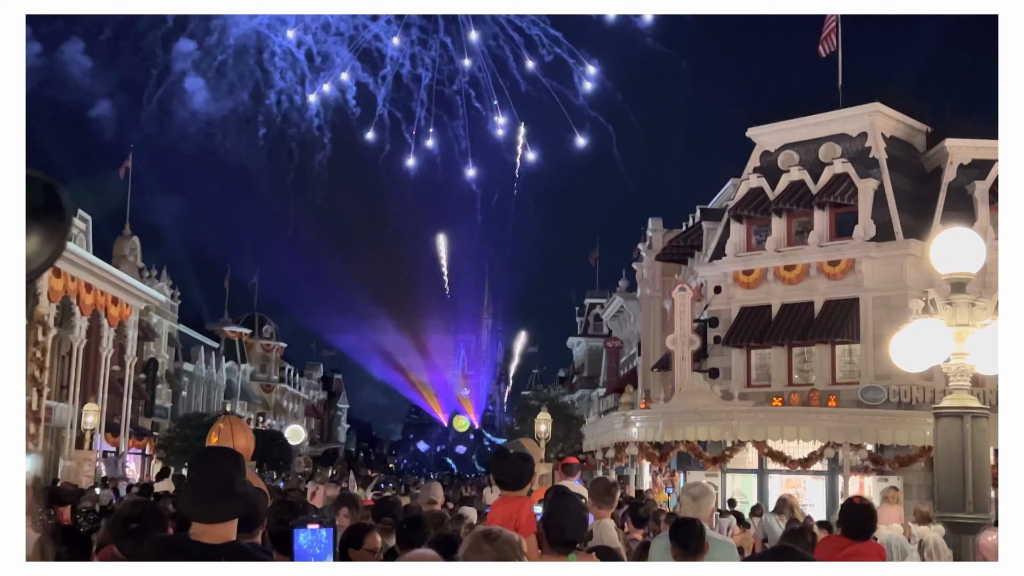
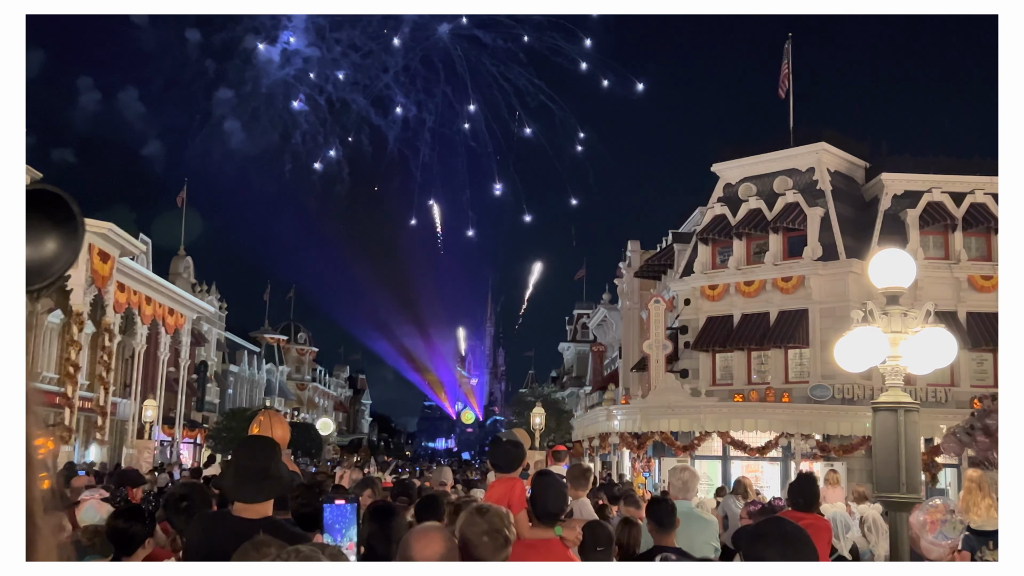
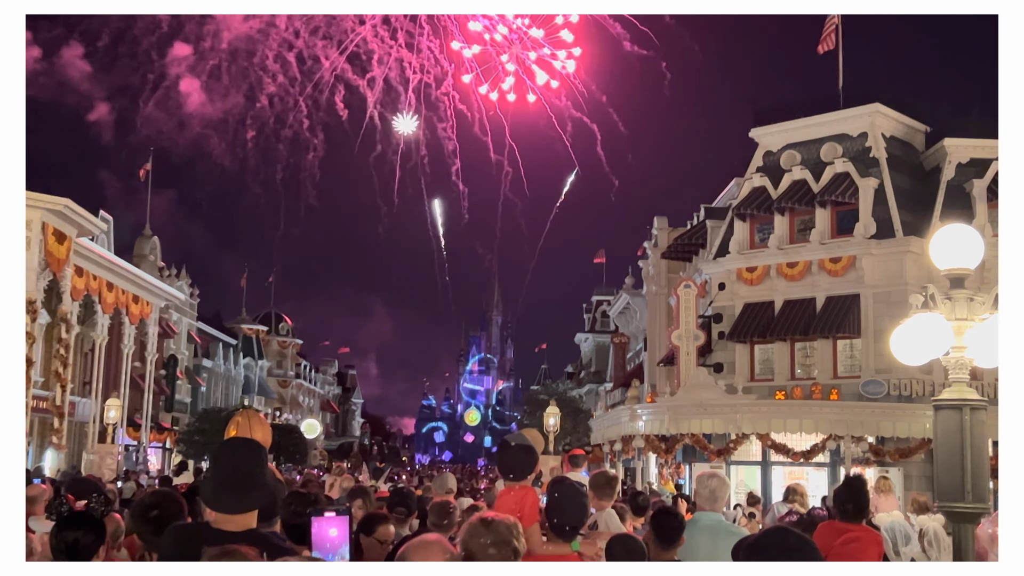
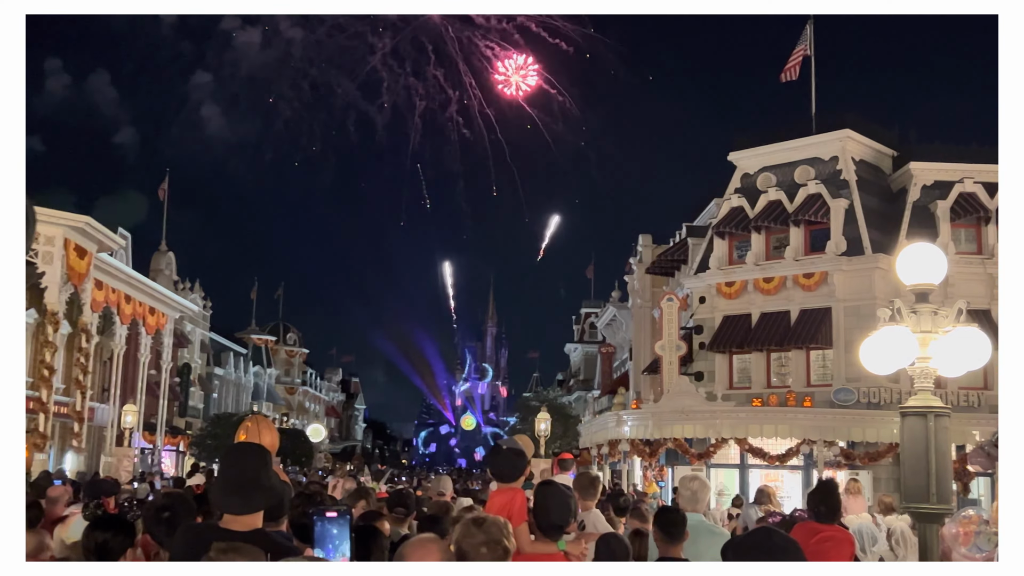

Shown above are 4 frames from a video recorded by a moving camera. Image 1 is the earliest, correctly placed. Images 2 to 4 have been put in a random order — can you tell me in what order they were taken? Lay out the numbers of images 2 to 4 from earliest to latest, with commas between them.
2, 4, 3
